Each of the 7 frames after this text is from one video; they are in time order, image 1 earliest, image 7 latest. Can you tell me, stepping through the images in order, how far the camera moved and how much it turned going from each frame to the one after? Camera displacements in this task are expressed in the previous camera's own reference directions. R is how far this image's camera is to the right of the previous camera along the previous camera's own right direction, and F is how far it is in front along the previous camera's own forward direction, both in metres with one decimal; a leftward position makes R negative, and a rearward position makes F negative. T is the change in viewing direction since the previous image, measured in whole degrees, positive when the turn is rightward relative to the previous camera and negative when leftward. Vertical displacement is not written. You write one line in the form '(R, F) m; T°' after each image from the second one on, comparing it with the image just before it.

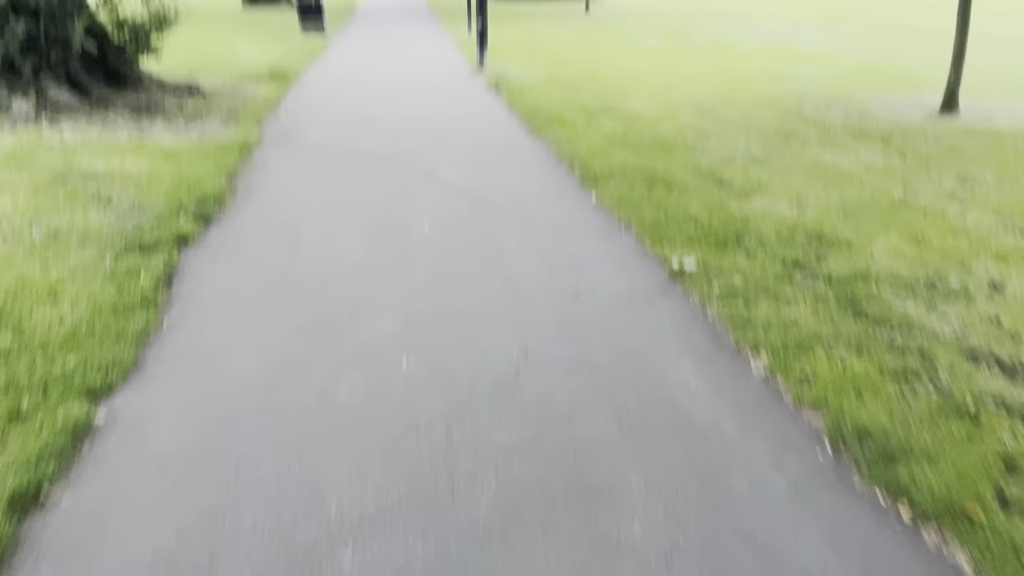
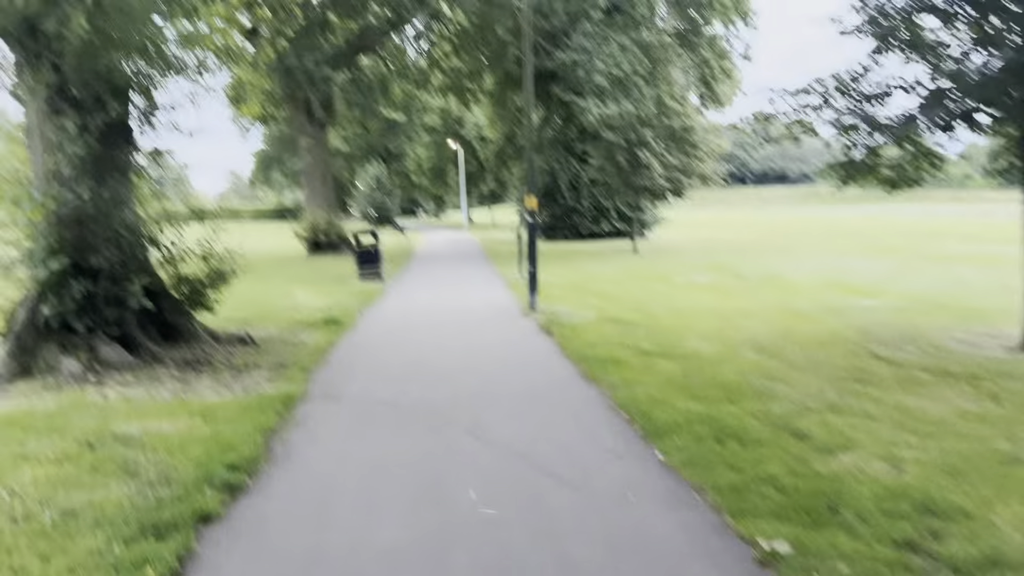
(0.0, +0.5) m; -3°
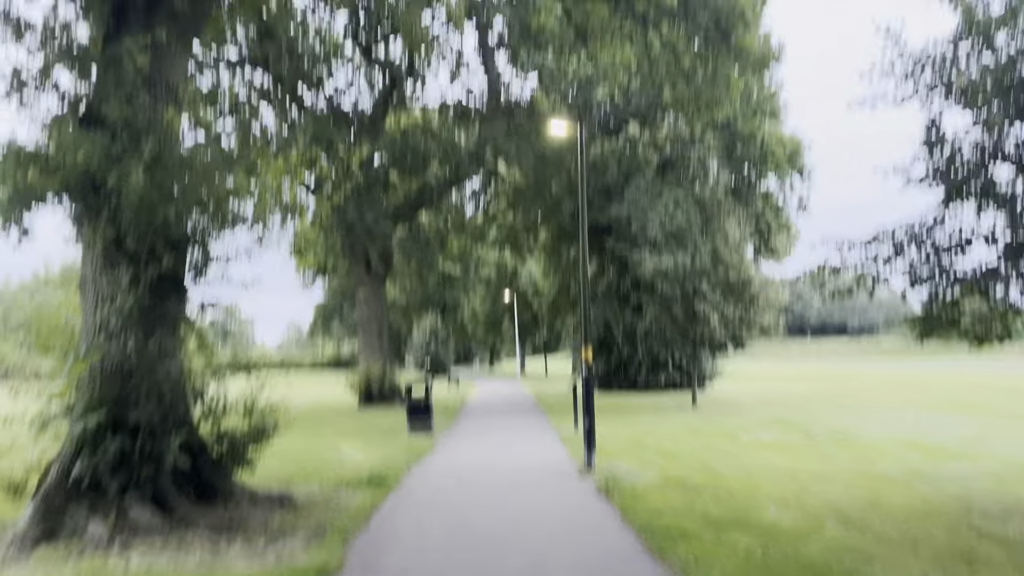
(0.0, +0.5) m; -4°
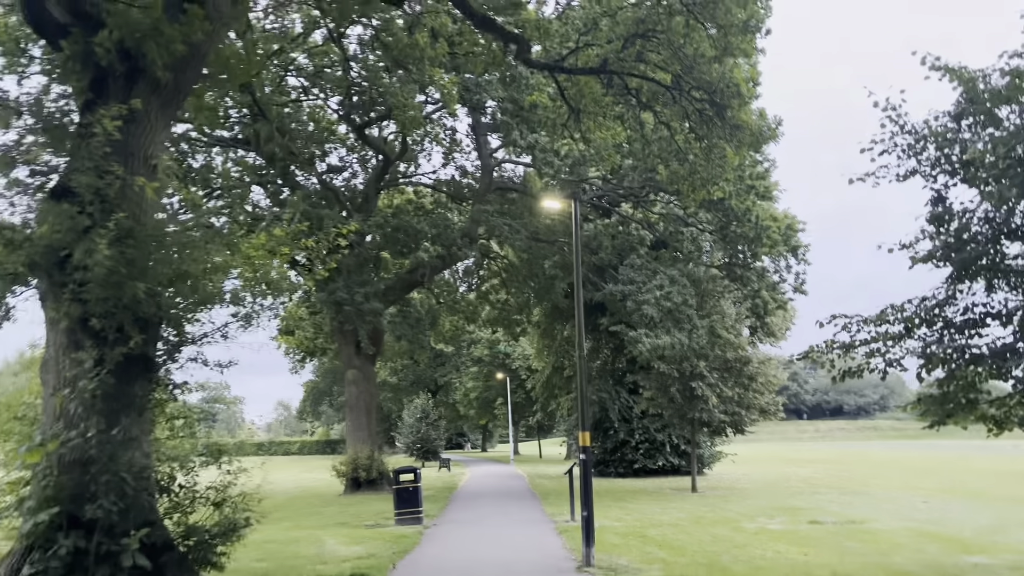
(0.0, +0.6) m; 0°
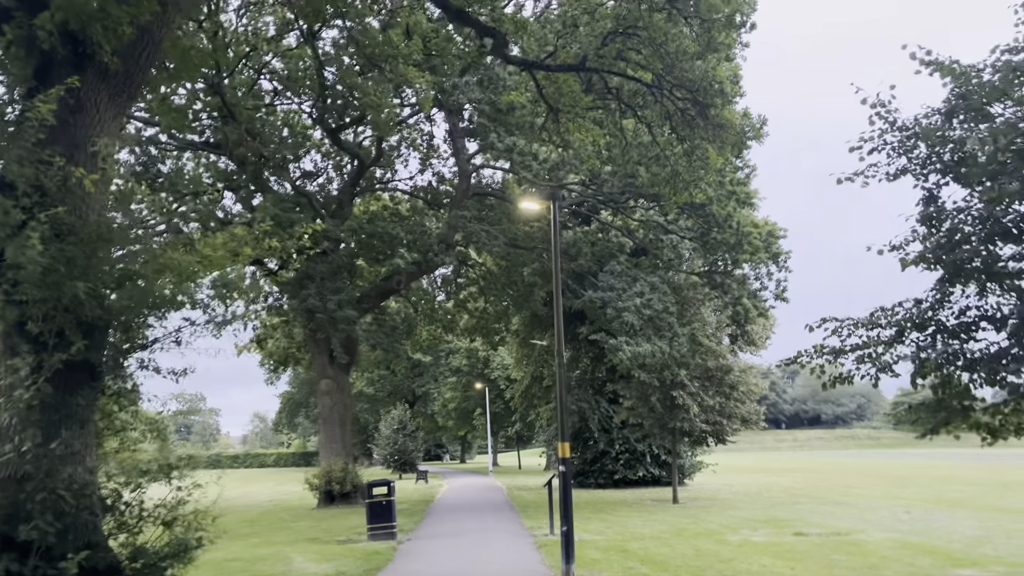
(+0.1, +0.6) m; +1°
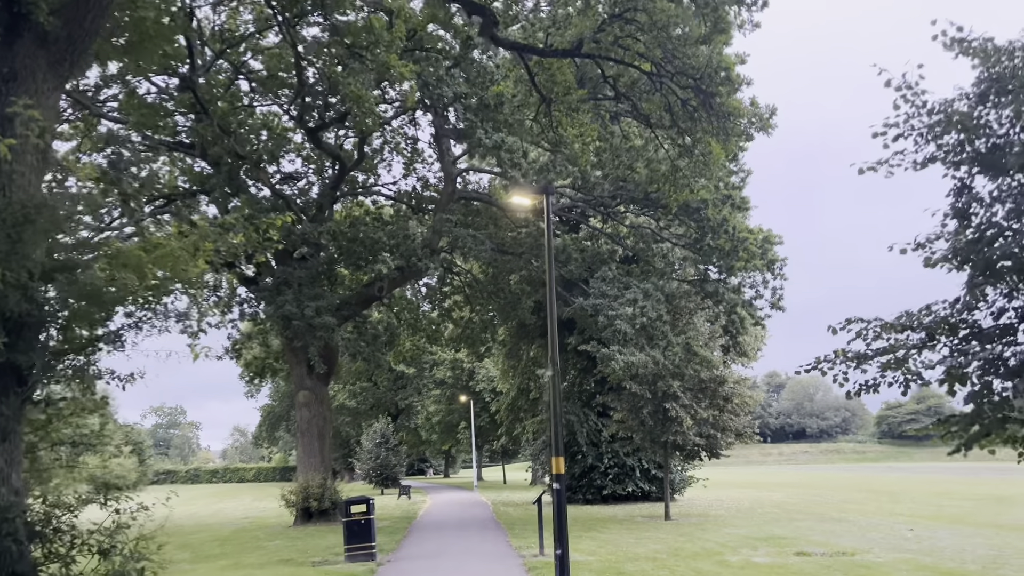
(-0.1, +1.1) m; +1°
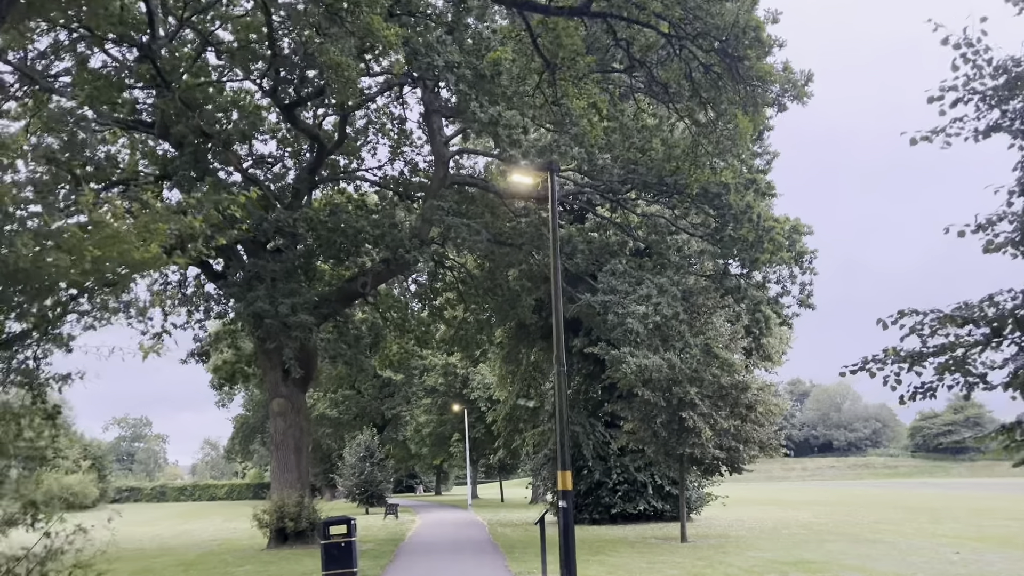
(-0.1, +3.0) m; 0°
